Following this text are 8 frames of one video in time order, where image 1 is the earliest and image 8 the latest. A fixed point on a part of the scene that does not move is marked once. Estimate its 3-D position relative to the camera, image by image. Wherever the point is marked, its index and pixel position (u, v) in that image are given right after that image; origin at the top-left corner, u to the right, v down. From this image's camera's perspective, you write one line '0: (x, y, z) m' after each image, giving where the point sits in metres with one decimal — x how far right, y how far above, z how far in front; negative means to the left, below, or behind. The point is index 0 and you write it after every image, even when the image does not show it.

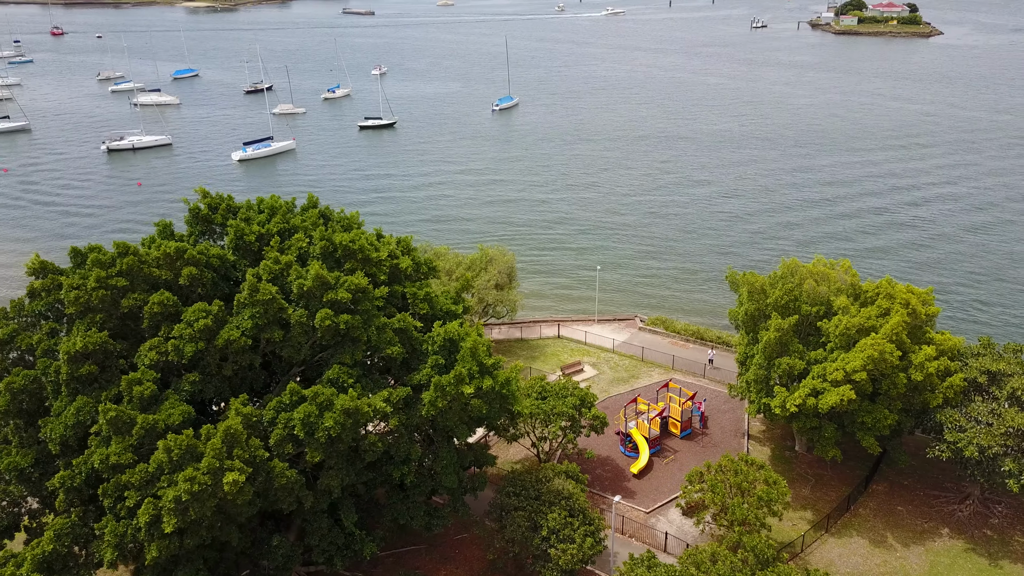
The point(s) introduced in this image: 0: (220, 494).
0: (-6.9, -4.8, +19.5) m
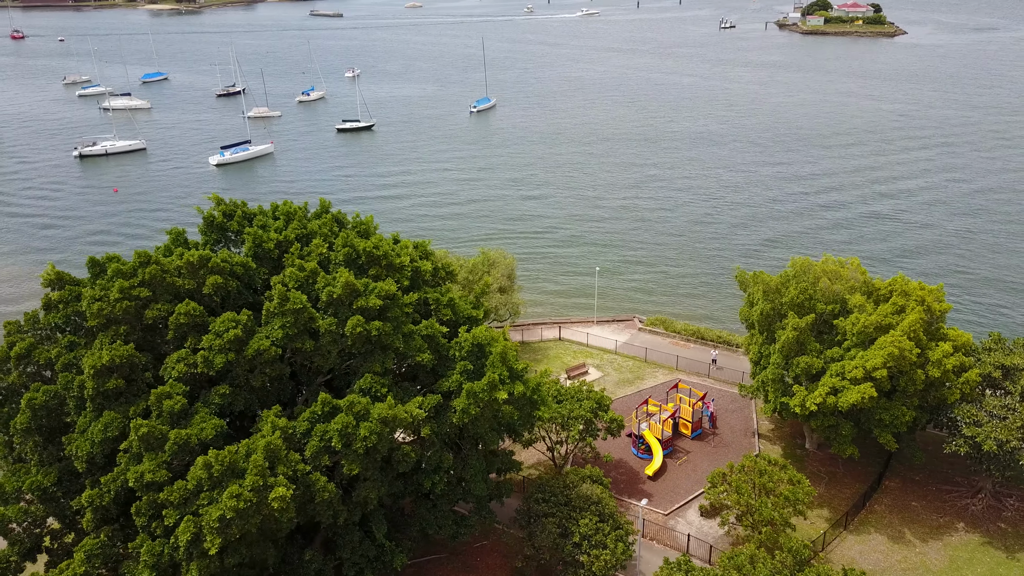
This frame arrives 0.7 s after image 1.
0: (-5.7, -5.1, +18.9) m
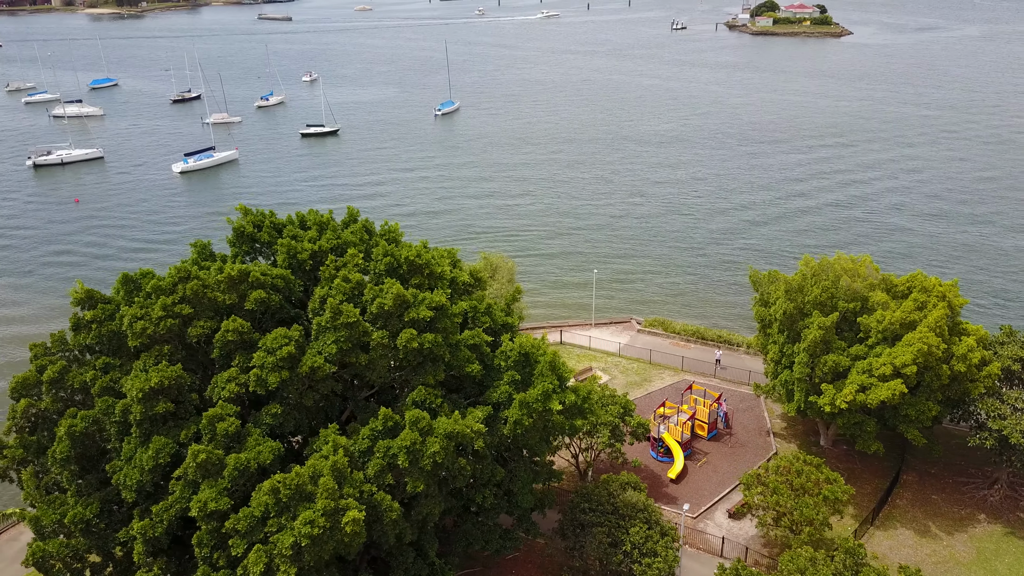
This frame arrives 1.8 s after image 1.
0: (-3.8, -5.4, +18.0) m
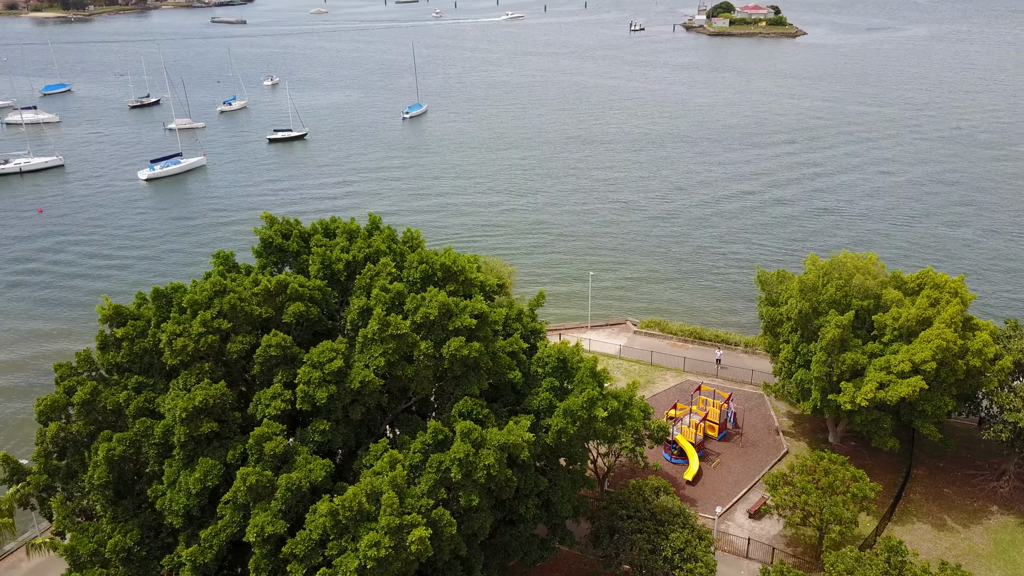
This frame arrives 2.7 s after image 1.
0: (-2.3, -5.6, +17.4) m
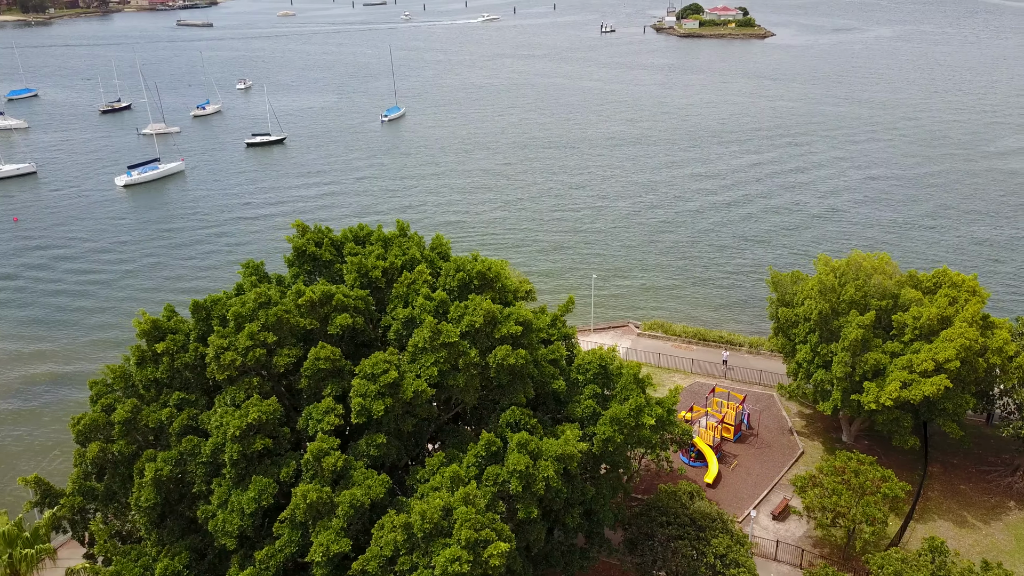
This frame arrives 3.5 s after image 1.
0: (-0.8, -5.8, +16.9) m
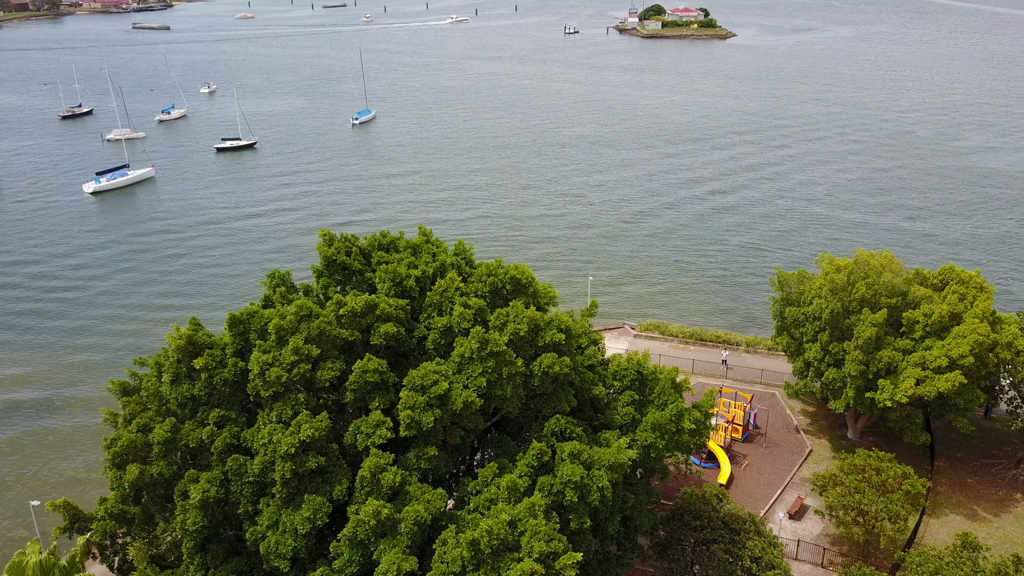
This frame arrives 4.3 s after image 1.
0: (+0.6, -6.0, +16.5) m
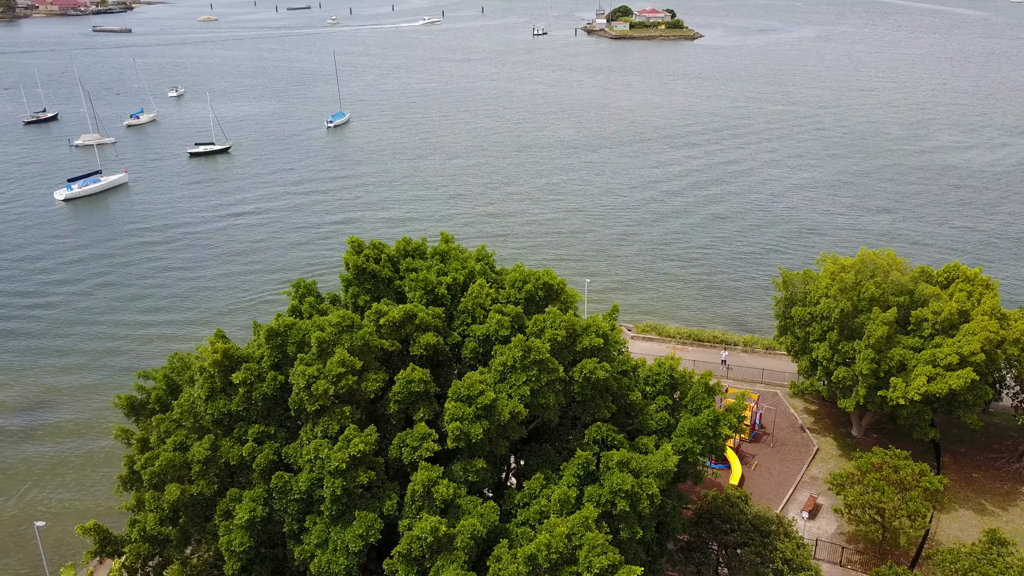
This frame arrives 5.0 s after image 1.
0: (+1.9, -6.1, +16.2) m
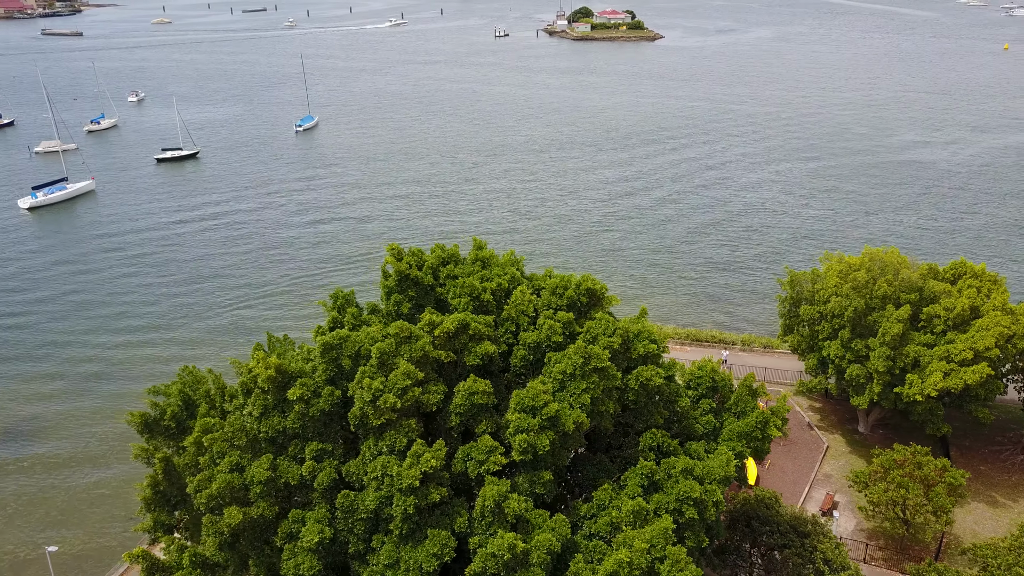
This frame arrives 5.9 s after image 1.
0: (+3.5, -6.2, +15.9) m
